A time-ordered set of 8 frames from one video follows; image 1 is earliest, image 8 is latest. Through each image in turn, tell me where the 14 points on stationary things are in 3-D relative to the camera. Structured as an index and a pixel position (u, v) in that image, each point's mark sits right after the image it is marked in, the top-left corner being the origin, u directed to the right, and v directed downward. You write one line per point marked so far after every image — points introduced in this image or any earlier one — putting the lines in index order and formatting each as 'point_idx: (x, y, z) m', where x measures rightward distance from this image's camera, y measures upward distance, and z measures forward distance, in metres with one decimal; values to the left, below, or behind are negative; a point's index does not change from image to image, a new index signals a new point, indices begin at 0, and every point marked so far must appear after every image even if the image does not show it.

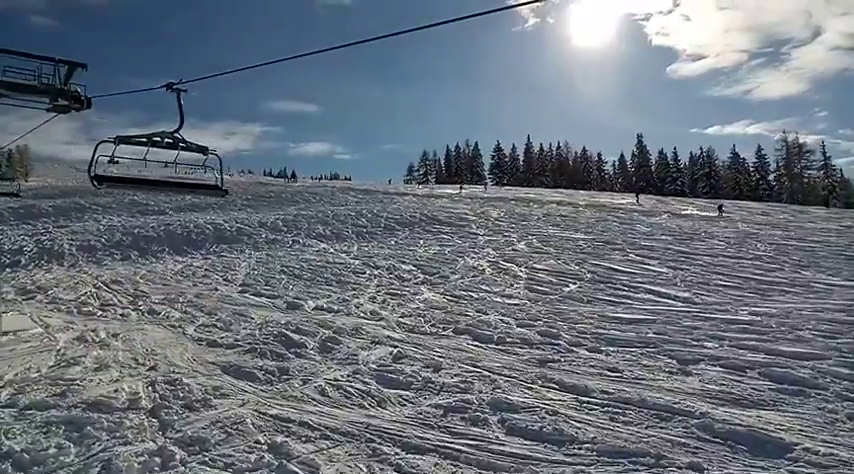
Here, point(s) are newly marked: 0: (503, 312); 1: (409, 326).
0: (+1.6, -1.6, +12.9) m
1: (-0.3, -1.7, +11.9) m
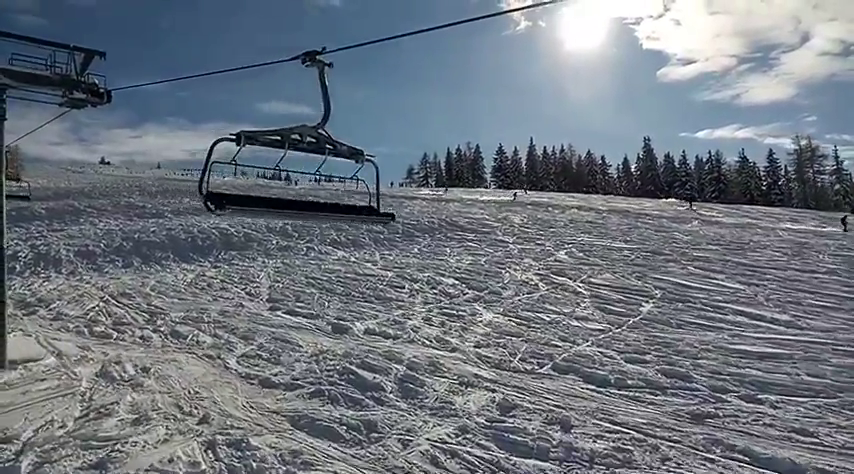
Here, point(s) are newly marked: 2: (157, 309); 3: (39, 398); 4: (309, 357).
0: (+2.9, -1.8, +11.1) m
1: (+1.1, -2.0, +10.1) m
2: (-7.7, -2.1, +18.2) m
3: (-5.2, -2.2, +8.5) m
4: (-2.0, -2.0, +10.7) m
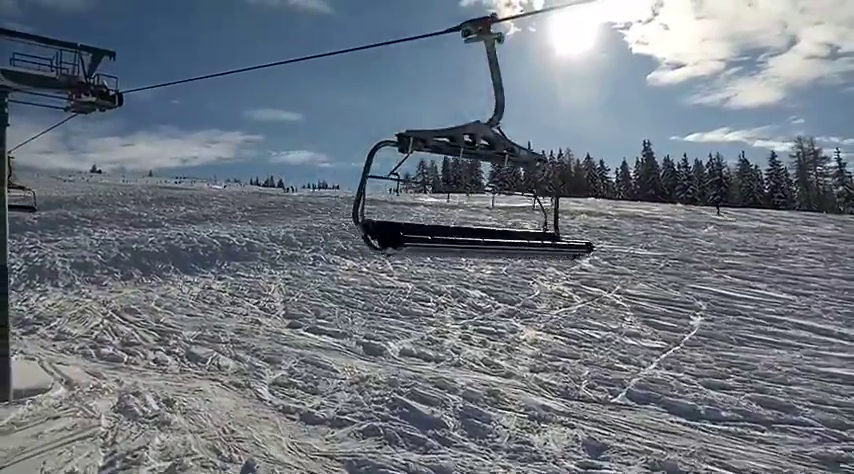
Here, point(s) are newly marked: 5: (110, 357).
0: (+3.8, -2.0, +10.2) m
1: (+1.9, -2.2, +9.1) m
2: (-7.0, -2.4, +17.1) m
3: (-4.4, -2.4, +7.4) m
4: (-1.2, -2.3, +9.7) m
5: (-6.9, -2.6, +13.9) m
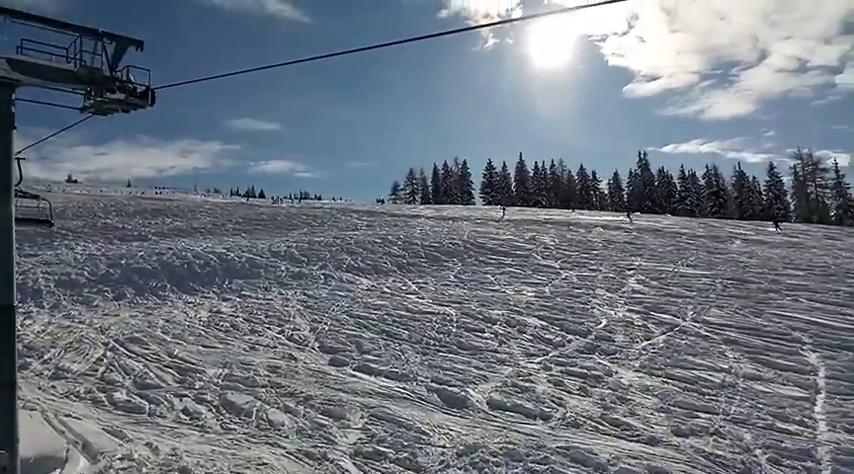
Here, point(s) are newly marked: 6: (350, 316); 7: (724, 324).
0: (+5.3, -2.4, +8.3) m
1: (+3.5, -2.5, +7.2) m
2: (-5.7, -2.9, +14.8) m
3: (-2.7, -2.8, +5.3) m
4: (+0.4, -2.7, +7.7) m
5: (-5.5, -3.1, +11.6) m
6: (-2.3, -2.3, +18.8) m
7: (+6.9, -2.0, +14.9) m
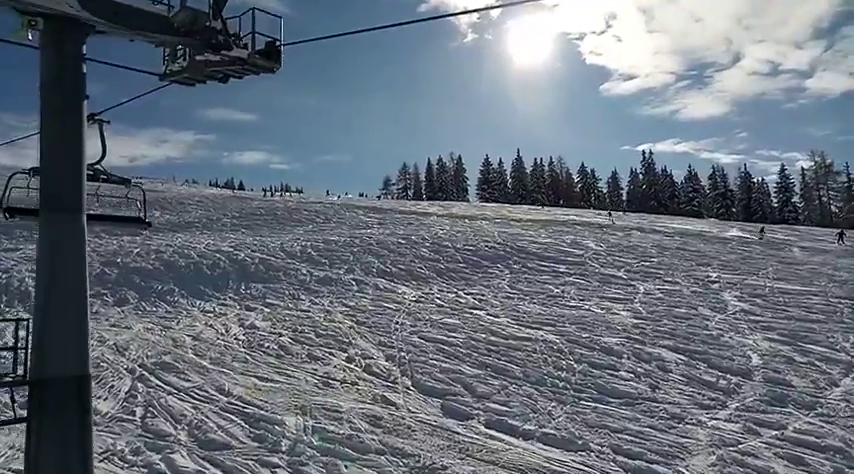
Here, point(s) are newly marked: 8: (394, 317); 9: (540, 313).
0: (+7.8, -2.9, +5.7) m
1: (+6.1, -3.0, +4.5) m
2: (-3.3, -3.1, +11.8) m
3: (-0.1, -3.1, +2.4) m
4: (+3.0, -3.0, +4.8) m
5: (-3.0, -3.3, +8.6) m
6: (-0.1, -2.5, +15.9) m
7: (+9.3, -2.4, +12.3) m
8: (-1.0, -2.4, +19.2) m
9: (+3.2, -2.2, +18.1) m
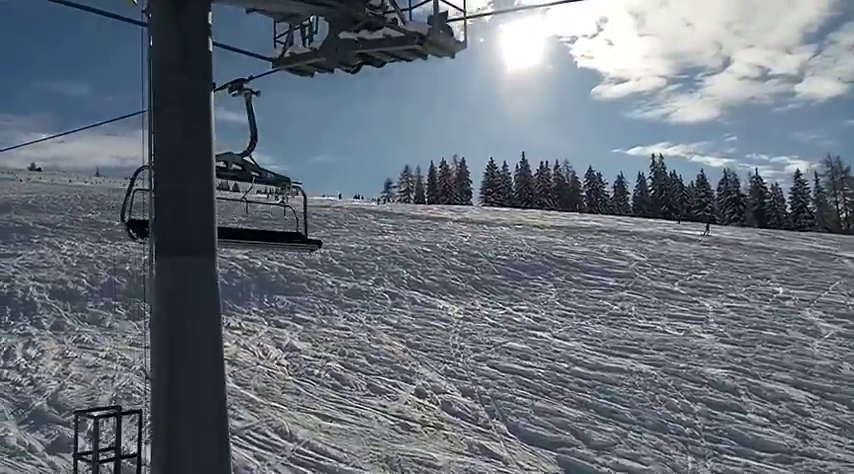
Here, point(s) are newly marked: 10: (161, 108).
0: (+9.6, -3.2, +4.1) m
1: (+7.8, -3.3, +2.9) m
2: (-1.7, -3.5, +10.1) m
3: (+1.7, -3.4, +0.7) m
4: (+4.7, -3.4, +3.2) m
5: (-1.3, -3.6, +6.9) m
6: (+1.6, -2.9, +14.2) m
7: (+10.9, -2.8, +10.7) m
8: (+0.5, -2.8, +17.5) m
9: (+4.8, -2.6, +16.4) m
10: (-1.6, +0.8, +3.9) m
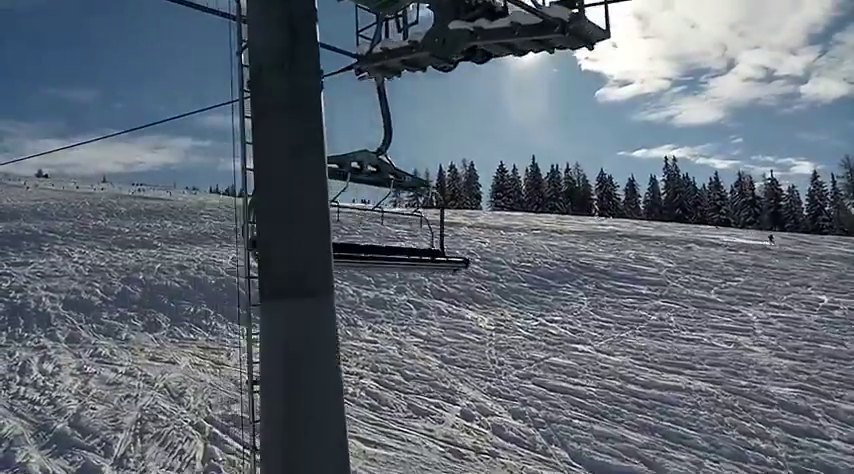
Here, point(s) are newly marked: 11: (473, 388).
0: (+10.4, -3.3, +3.2) m
1: (+8.6, -3.4, +2.0) m
2: (-0.8, -3.7, +9.3) m
3: (+2.5, -3.6, -0.1) m
4: (+5.5, -3.5, +2.4) m
5: (-0.5, -3.8, +6.1) m
6: (+2.5, -3.1, +13.4) m
7: (+11.8, -2.9, +9.9) m
8: (+1.5, -3.0, +16.7) m
9: (+5.7, -2.8, +15.6) m
10: (-0.8, +0.6, +3.1) m
11: (+1.0, -3.2, +13.6) m
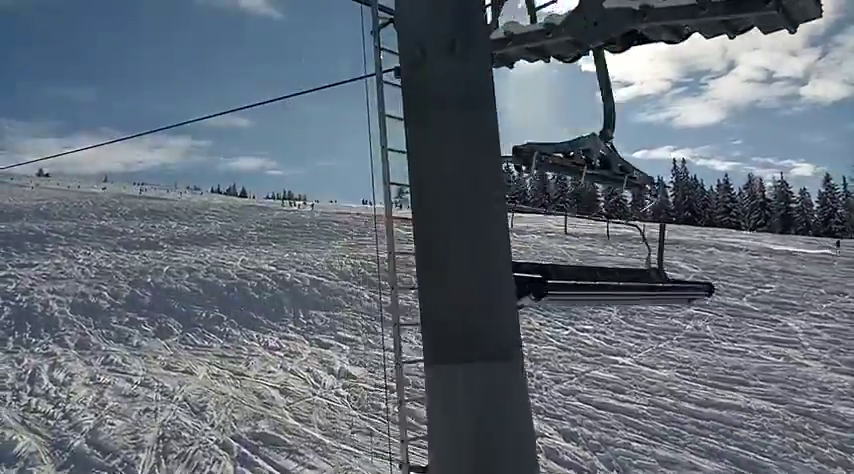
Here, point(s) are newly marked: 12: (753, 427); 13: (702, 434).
0: (+11.2, -3.5, +2.4) m
1: (+9.4, -3.6, +1.2) m
2: (0.0, -3.8, +8.5) m
3: (+3.3, -3.7, -0.9) m
4: (+6.3, -3.6, +1.6) m
5: (+0.3, -4.0, +5.3) m
6: (+3.2, -3.3, +12.6) m
7: (+12.6, -3.1, +9.1) m
8: (+2.2, -3.2, +15.9) m
9: (+6.5, -2.9, +14.8) m
10: (0.0, +0.5, +2.3) m
11: (+1.8, -3.4, +12.8) m
12: (+5.5, -3.2, +10.9) m
13: (+4.6, -3.3, +10.7) m
